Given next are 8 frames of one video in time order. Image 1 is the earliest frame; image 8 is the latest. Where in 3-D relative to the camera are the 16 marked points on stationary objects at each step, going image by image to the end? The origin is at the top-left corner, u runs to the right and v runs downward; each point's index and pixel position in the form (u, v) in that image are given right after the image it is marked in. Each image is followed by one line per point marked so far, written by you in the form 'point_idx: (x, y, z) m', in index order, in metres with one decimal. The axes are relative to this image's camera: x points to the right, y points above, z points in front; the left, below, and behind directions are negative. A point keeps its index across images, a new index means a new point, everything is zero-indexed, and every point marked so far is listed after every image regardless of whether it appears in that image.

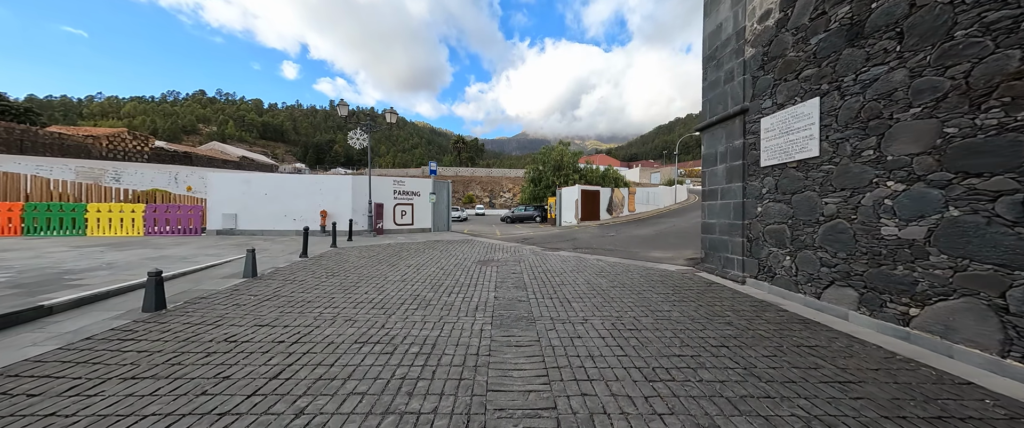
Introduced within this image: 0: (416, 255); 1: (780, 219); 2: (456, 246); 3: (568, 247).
0: (-3.0, -1.2, +9.4) m
1: (+4.5, -0.1, +5.0) m
2: (-2.2, -1.1, +11.6) m
3: (+2.2, -1.2, +11.7) m
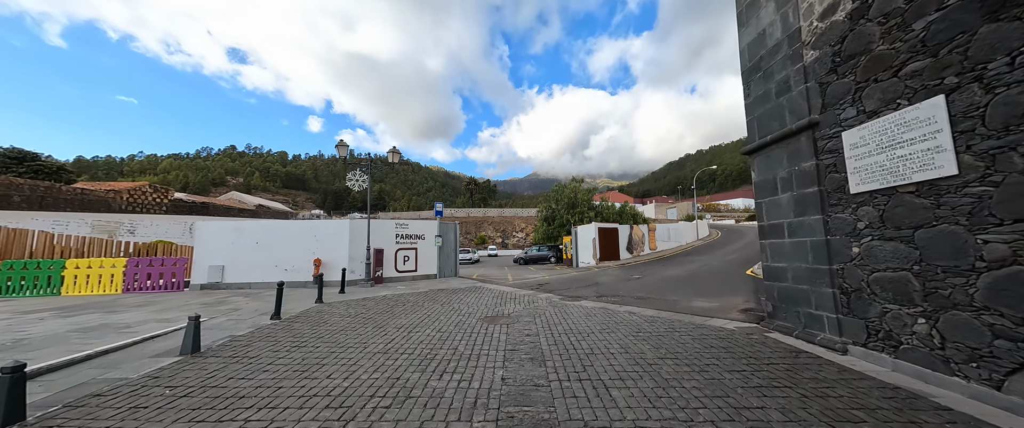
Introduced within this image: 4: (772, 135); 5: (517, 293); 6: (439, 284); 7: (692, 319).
0: (-2.7, -2.5, +8.1) m
1: (+4.6, -0.6, +3.6) m
2: (-1.8, -2.7, +10.3) m
3: (+2.6, -2.7, +10.1) m
4: (+4.5, +1.4, +5.2) m
5: (+0.1, -2.8, +10.6) m
6: (-3.0, -2.8, +12.2) m
7: (+3.8, -2.2, +6.4) m
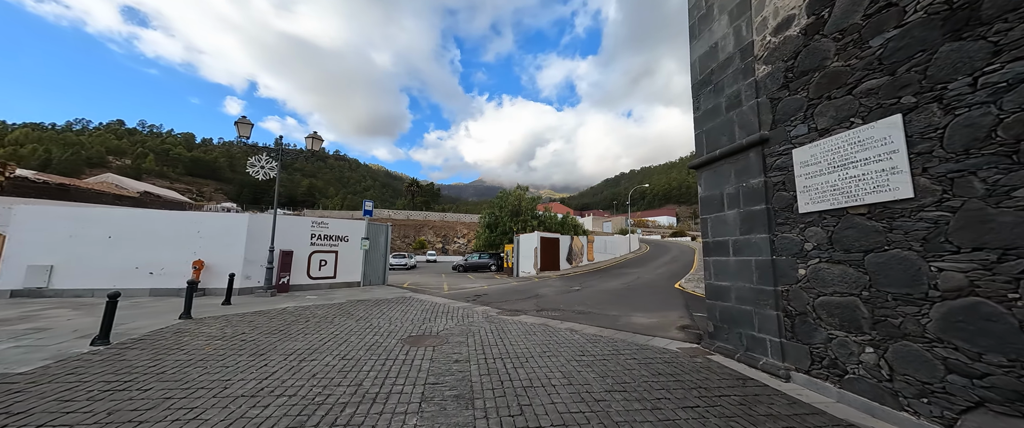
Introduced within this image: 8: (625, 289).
0: (-4.2, -2.4, +6.5) m
1: (+3.8, -0.9, +3.4) m
2: (-3.8, -2.7, +8.8) m
3: (+0.6, -2.9, +9.4) m
4: (+3.5, +1.1, +5.1) m
5: (-2.0, -2.9, +9.4) m
6: (-5.3, -2.8, +10.5) m
7: (+2.5, -2.5, +6.0) m
8: (+5.4, -3.6, +14.4) m
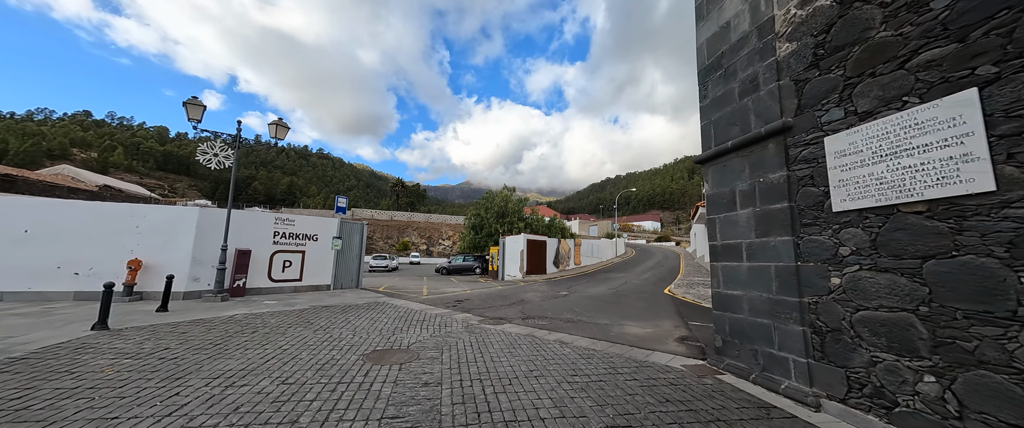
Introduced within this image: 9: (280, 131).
0: (-4.6, -2.3, +5.6) m
1: (+3.6, -0.8, +2.9) m
2: (-4.2, -2.6, +7.9) m
3: (+0.1, -2.9, +8.7) m
4: (+3.3, +1.1, +4.5) m
5: (-2.4, -2.8, +8.6) m
6: (-5.8, -2.7, +9.5) m
7: (+2.1, -2.5, +5.3) m
8: (+4.7, -3.7, +13.8) m
9: (-7.0, +2.5, +8.9) m
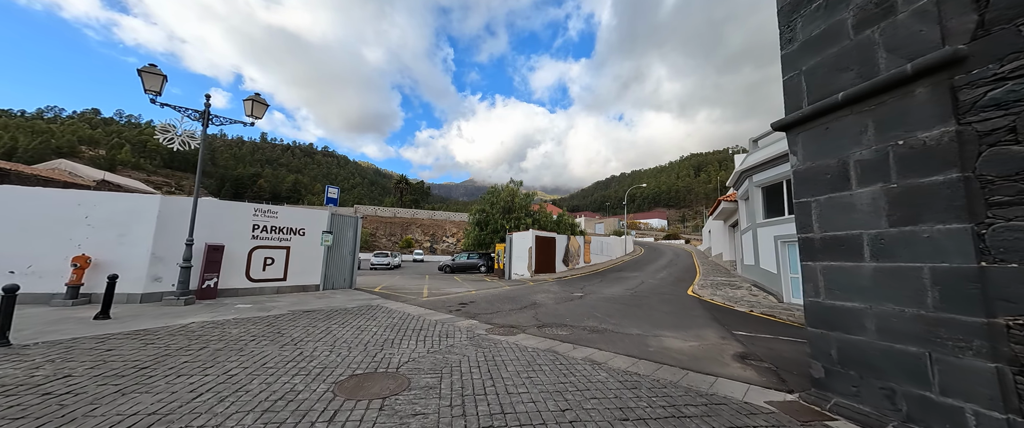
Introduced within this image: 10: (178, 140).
0: (-4.3, -2.0, +4.4) m
1: (+3.9, -0.6, +1.6) m
2: (-3.9, -2.3, +6.7) m
3: (+0.4, -2.7, +7.5) m
4: (+3.6, +1.3, +3.2) m
5: (-2.1, -2.5, +7.4) m
6: (-5.5, -2.4, +8.4) m
7: (+2.4, -2.2, +4.1) m
8: (+5.1, -3.4, +12.6) m
9: (-6.7, +2.8, +7.8) m
10: (-8.9, +2.0, +8.1) m
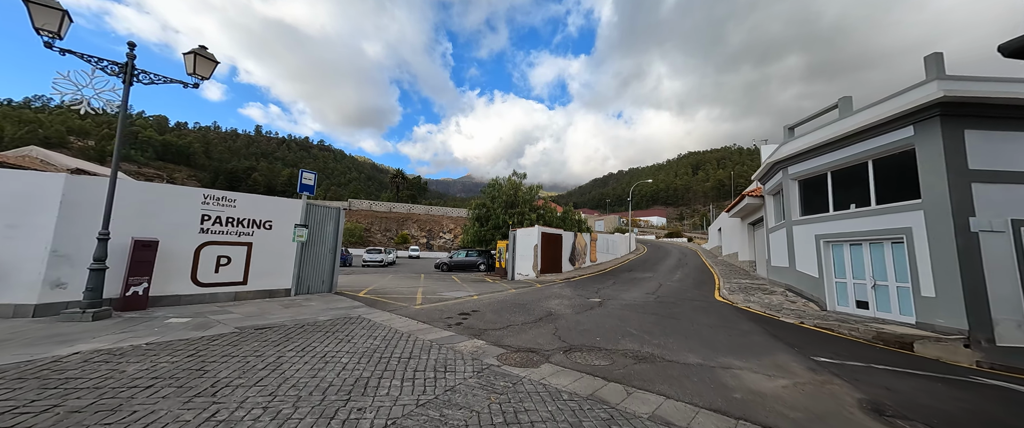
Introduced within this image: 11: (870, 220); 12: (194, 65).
0: (-4.0, -1.8, +2.7) m
1: (+4.3, -0.5, 0.0) m
2: (-3.6, -2.1, +5.0) m
3: (+0.7, -2.5, +5.9) m
4: (+4.0, +1.4, +1.6) m
5: (-1.8, -2.3, +5.8) m
6: (-5.2, -2.1, +6.7) m
7: (+2.7, -2.1, +2.5) m
8: (+5.3, -3.2, +11.0) m
9: (-6.3, +3.0, +6.0) m
10: (-8.5, +2.3, +6.4) m
11: (+11.8, -0.2, +9.9) m
12: (-6.4, +3.0, +6.0) m
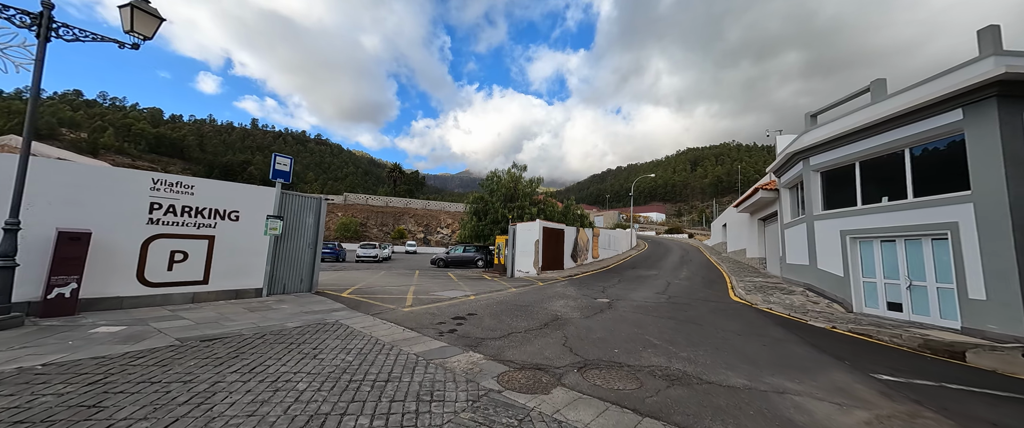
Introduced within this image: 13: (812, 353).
0: (-3.9, -1.7, +1.8) m
1: (+4.3, -0.5, -0.9) m
2: (-3.5, -1.9, +4.1) m
3: (+0.8, -2.3, +4.9) m
4: (+4.0, +1.5, +0.6) m
5: (-1.8, -2.1, +4.8) m
6: (-5.2, -1.9, +5.7) m
7: (+2.8, -2.0, +1.6) m
8: (+5.4, -3.0, +10.1) m
9: (-6.2, +3.2, +5.0) m
10: (-8.5, +2.5, +5.3) m
11: (+11.9, 0.0, +9.0) m
12: (-6.3, +3.2, +5.0) m
13: (+5.7, -2.6, +5.7) m
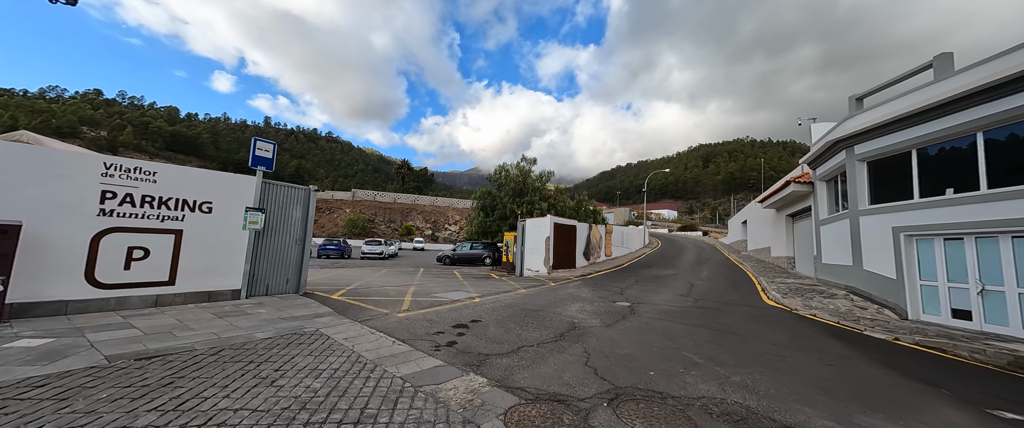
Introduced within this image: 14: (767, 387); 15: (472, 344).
0: (-3.8, -1.5, +1.0) m
1: (+4.3, -0.4, -2.0) m
2: (-3.4, -1.8, +3.2) m
3: (+0.9, -2.1, +4.0) m
4: (+4.1, +1.6, -0.4) m
5: (-1.6, -2.0, +3.9) m
6: (-5.0, -1.8, +4.9) m
7: (+2.9, -1.9, +0.6) m
8: (+5.6, -2.8, +9.1) m
9: (-6.1, +3.4, +4.2) m
10: (-8.3, +2.7, +4.6) m
11: (+12.1, +0.1, +7.7) m
12: (-6.2, +3.4, +4.2) m
13: (+5.9, -2.4, +4.7) m
14: (+3.4, -2.2, +4.0) m
15: (-0.6, -2.1, +4.9) m
